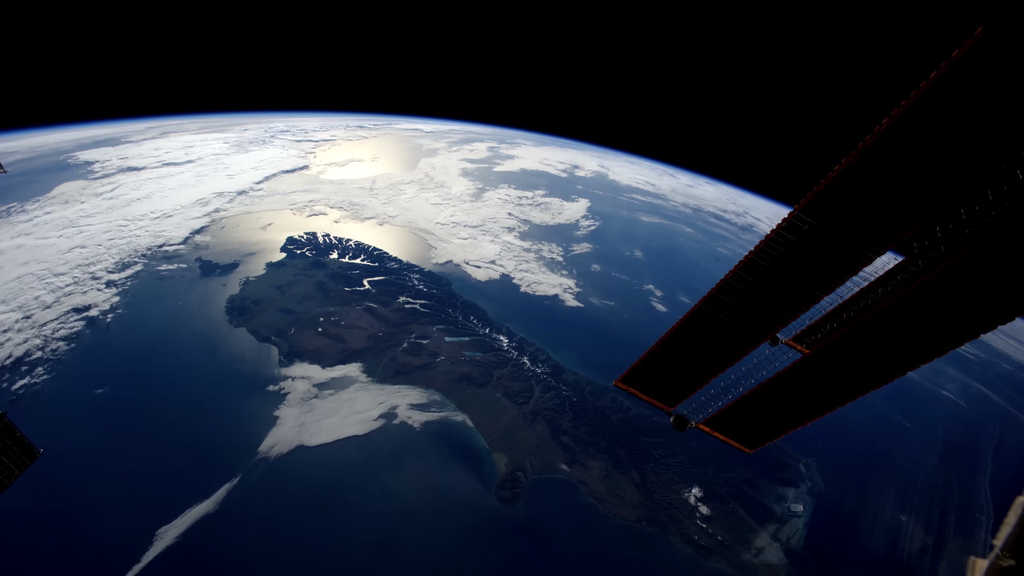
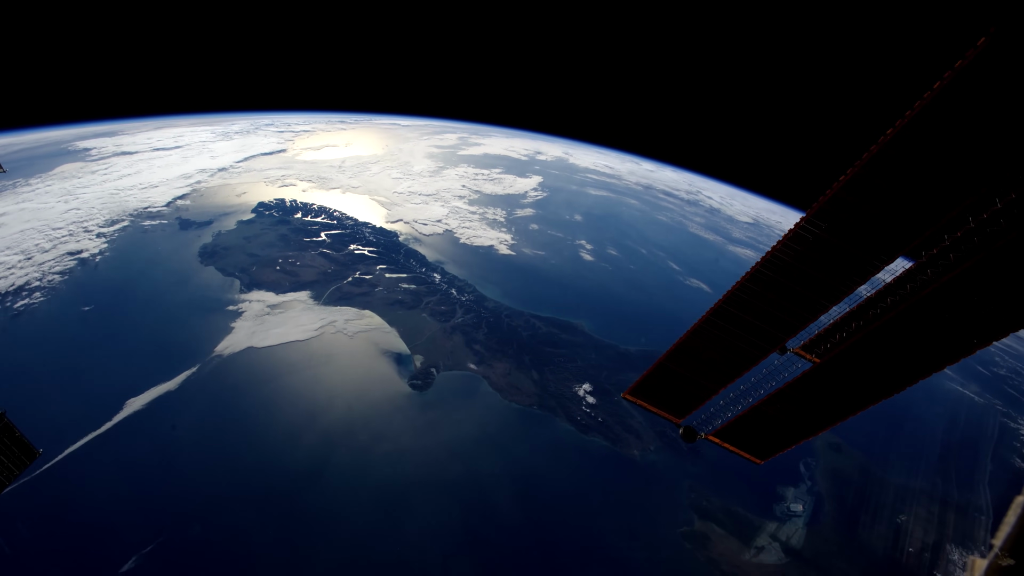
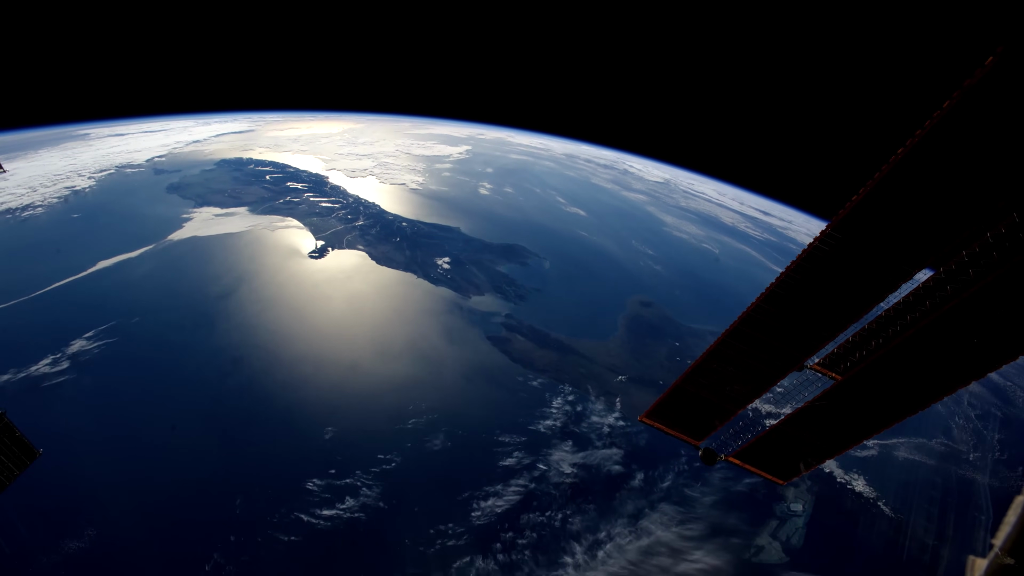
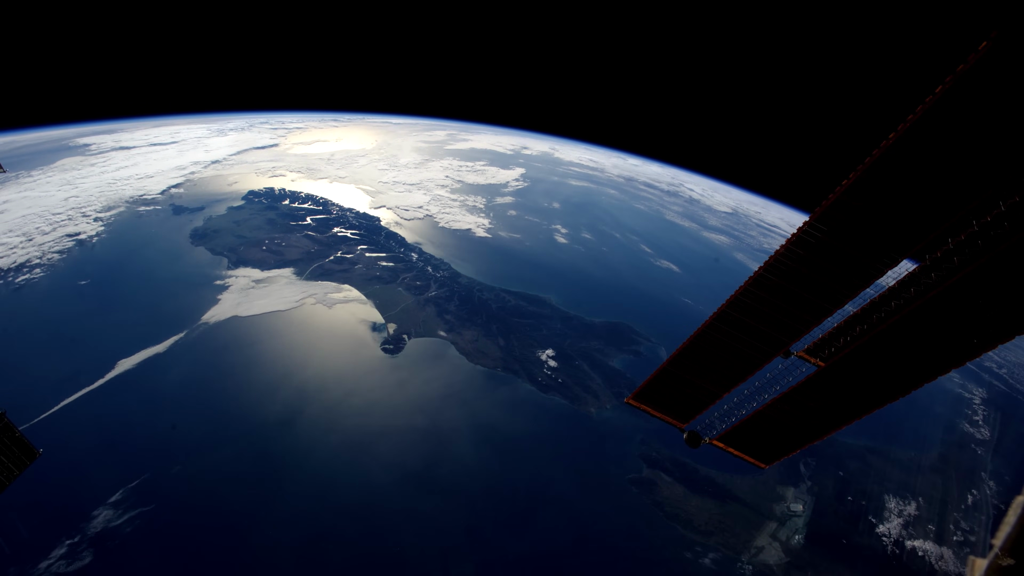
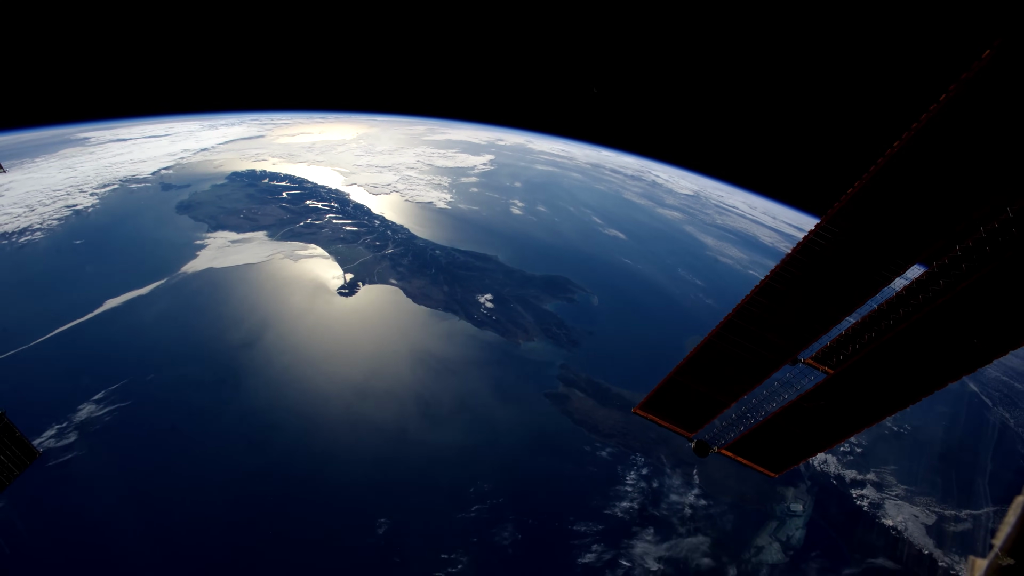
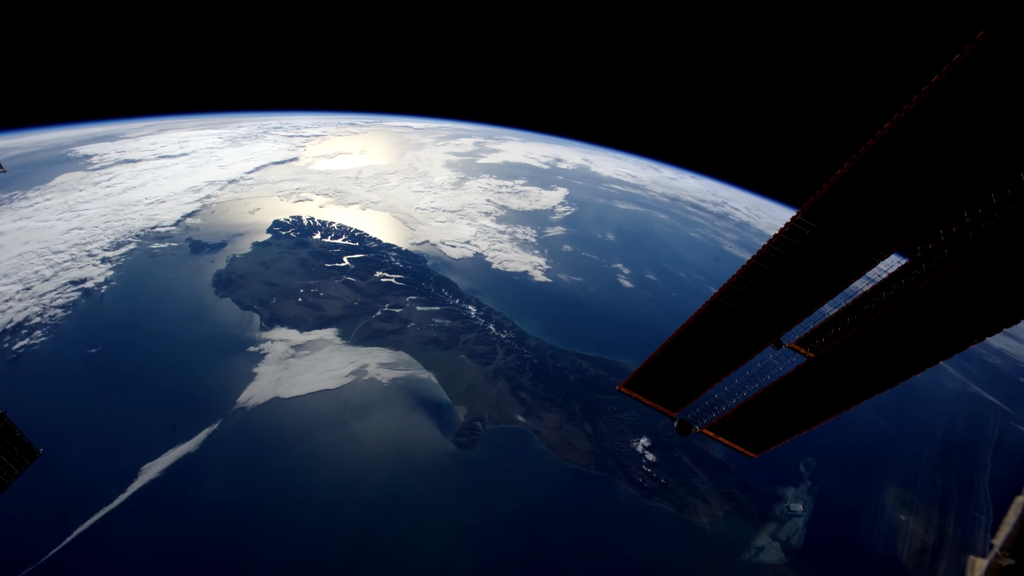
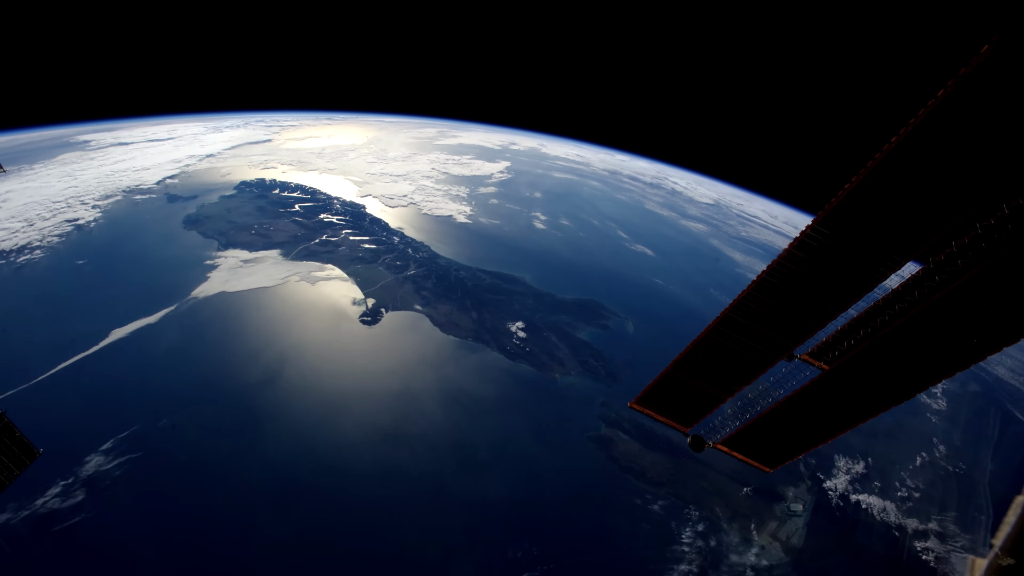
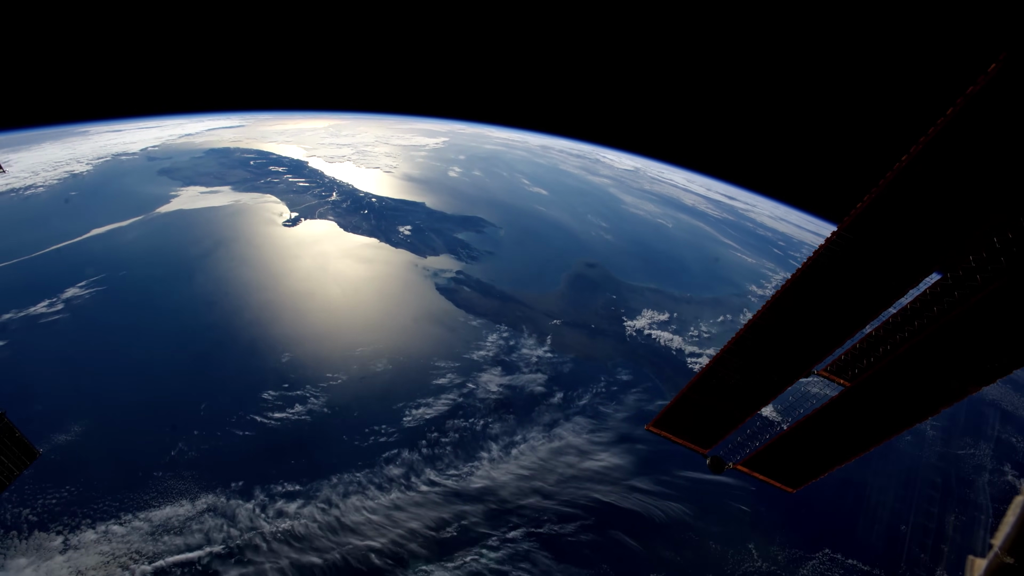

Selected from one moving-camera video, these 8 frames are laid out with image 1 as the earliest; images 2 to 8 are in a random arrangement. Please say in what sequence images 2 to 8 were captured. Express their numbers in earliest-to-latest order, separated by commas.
6, 2, 4, 7, 5, 3, 8
